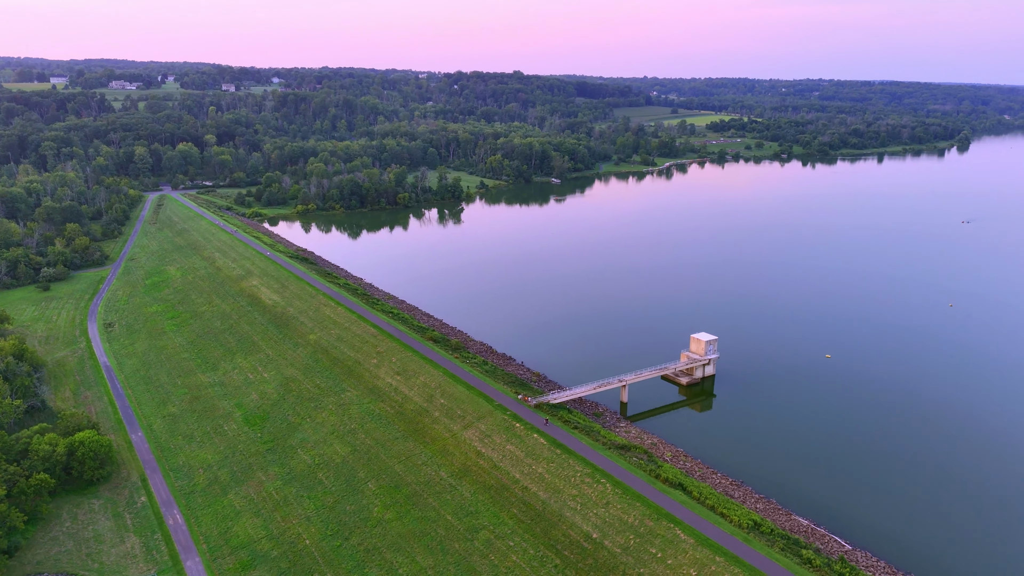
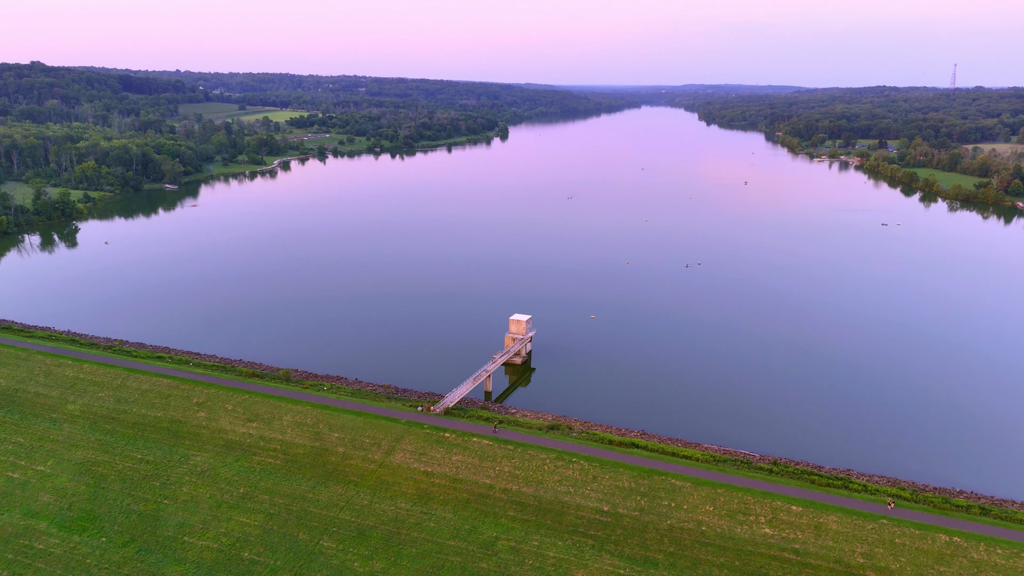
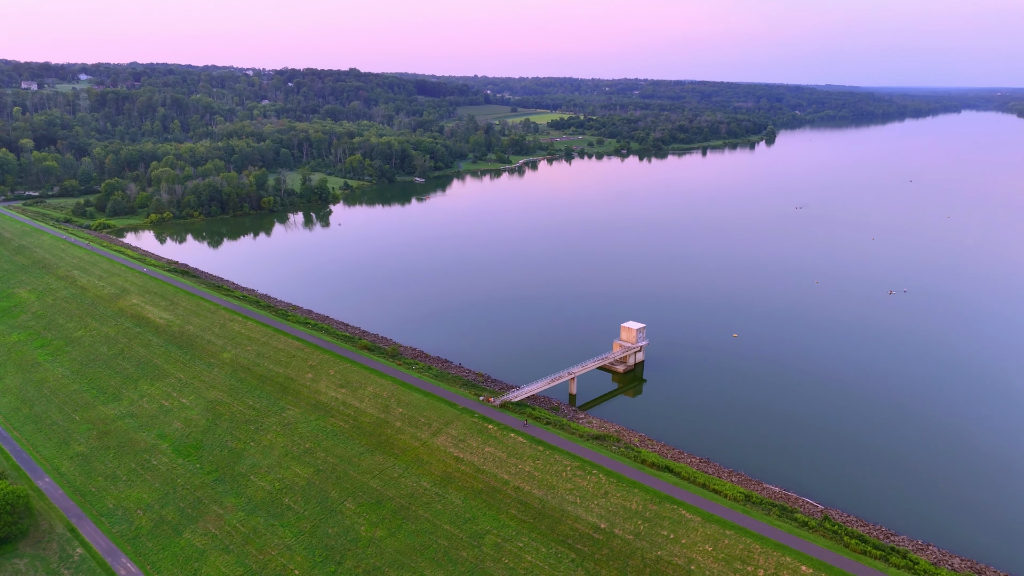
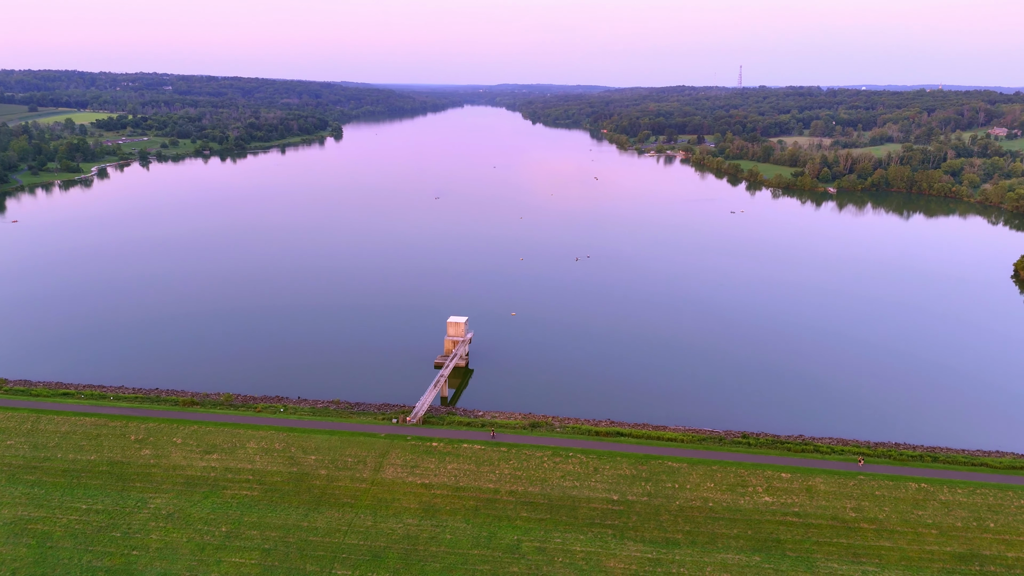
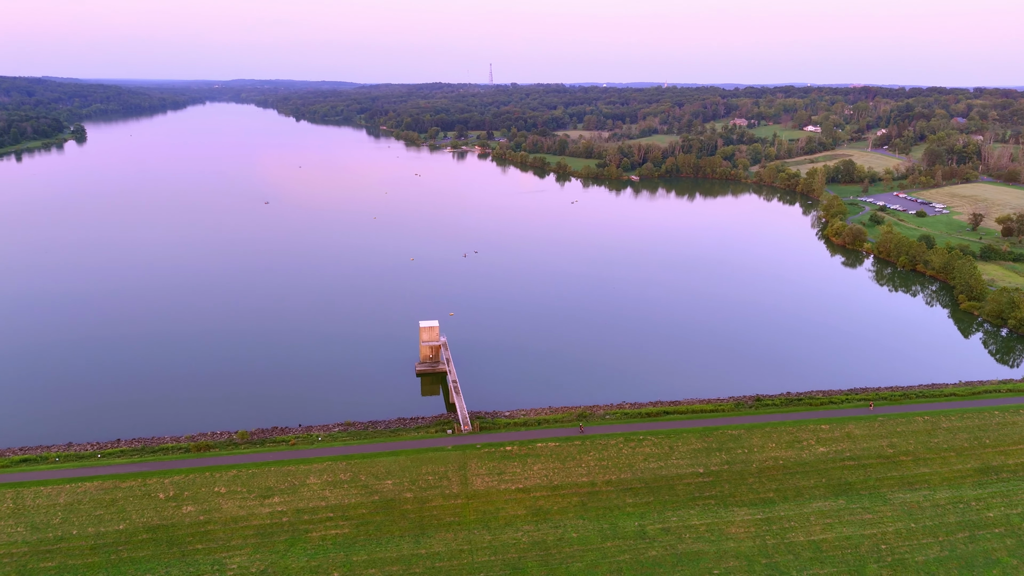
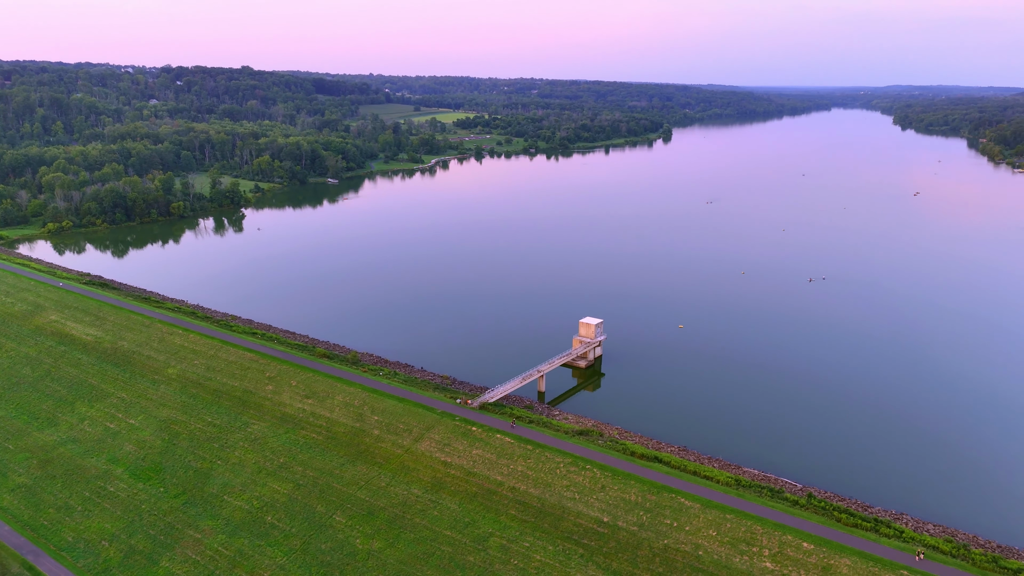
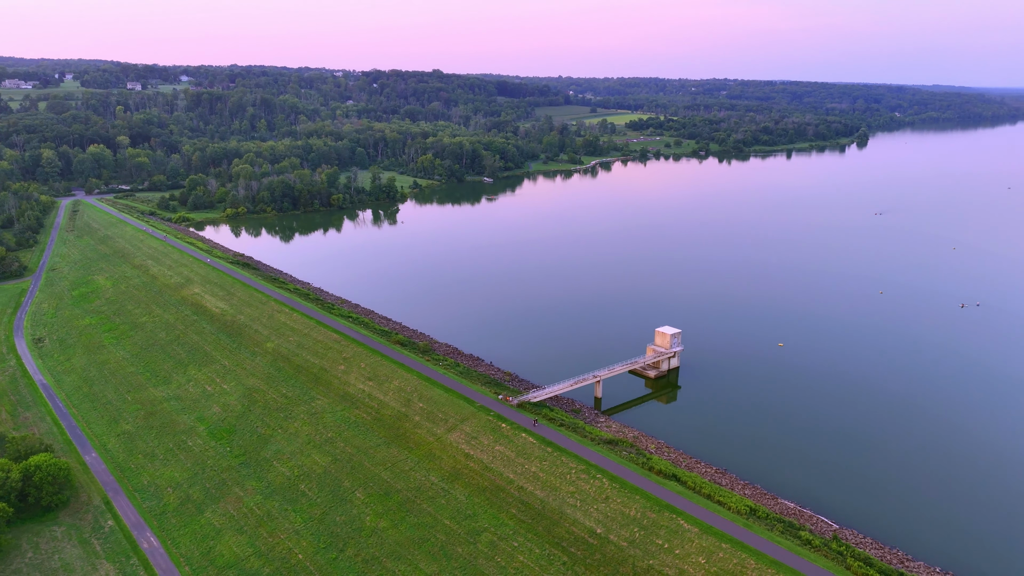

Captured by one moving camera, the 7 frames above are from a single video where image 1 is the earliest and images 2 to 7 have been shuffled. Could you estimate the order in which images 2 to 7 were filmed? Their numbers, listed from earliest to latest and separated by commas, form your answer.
7, 3, 6, 2, 4, 5
